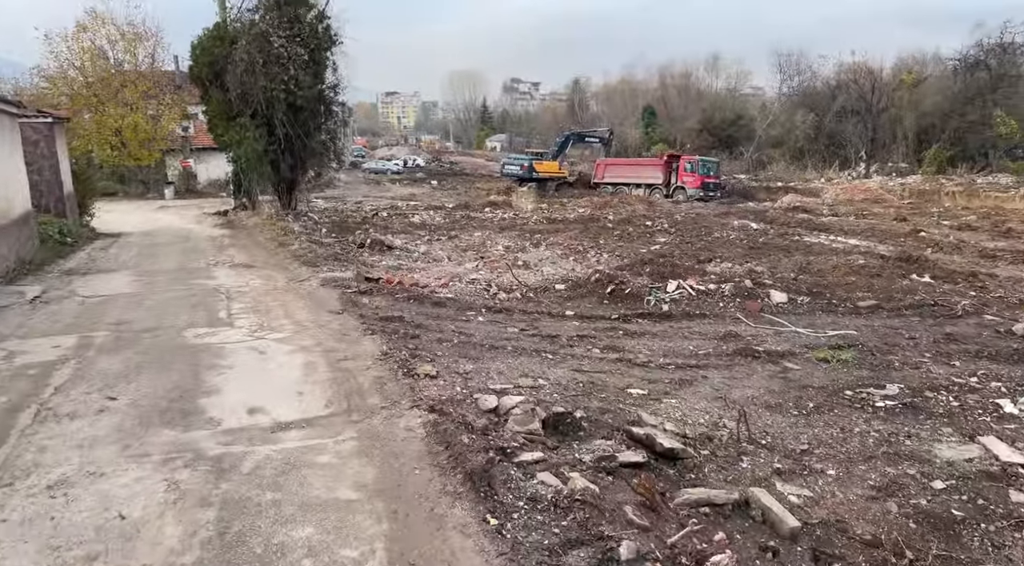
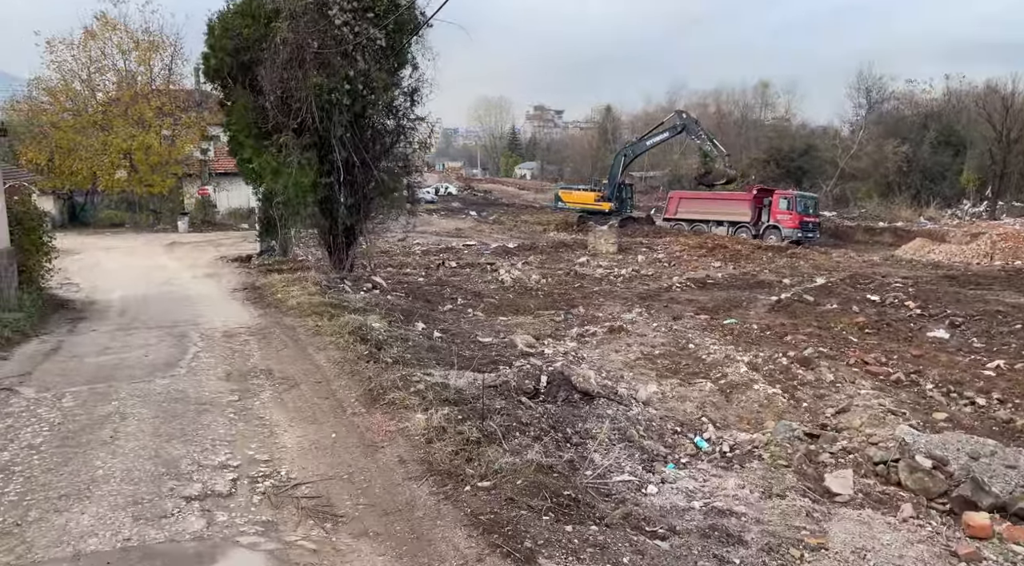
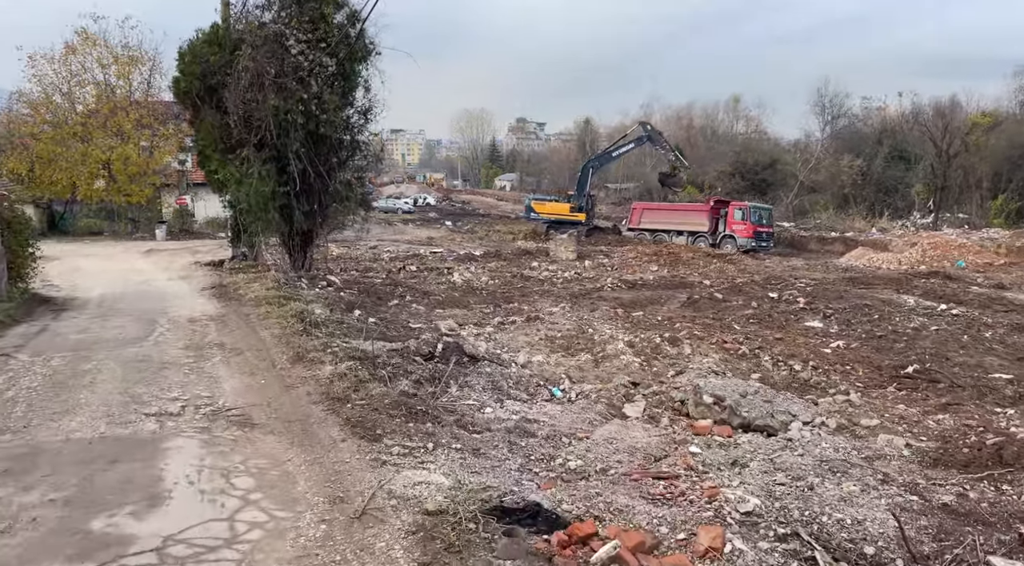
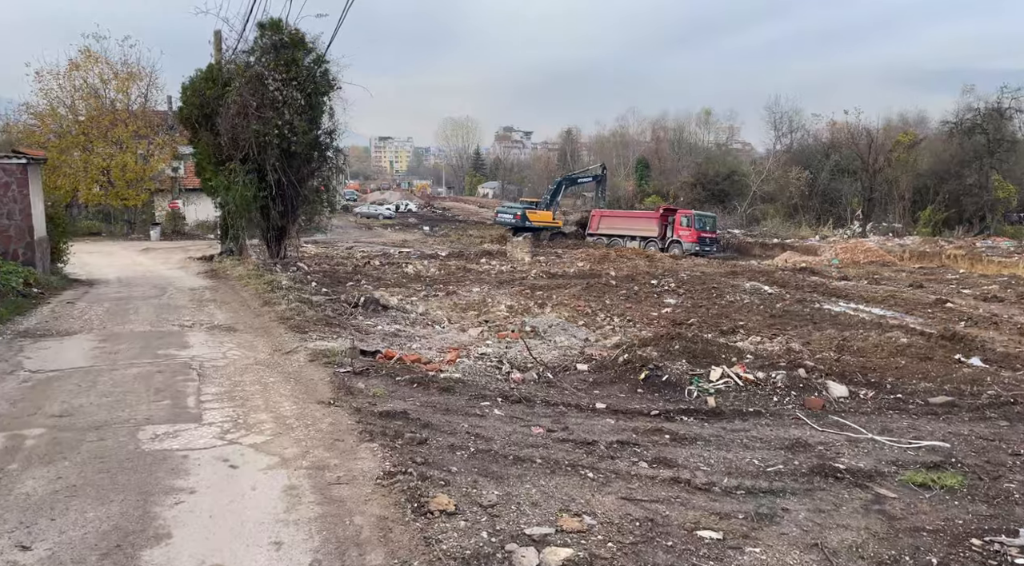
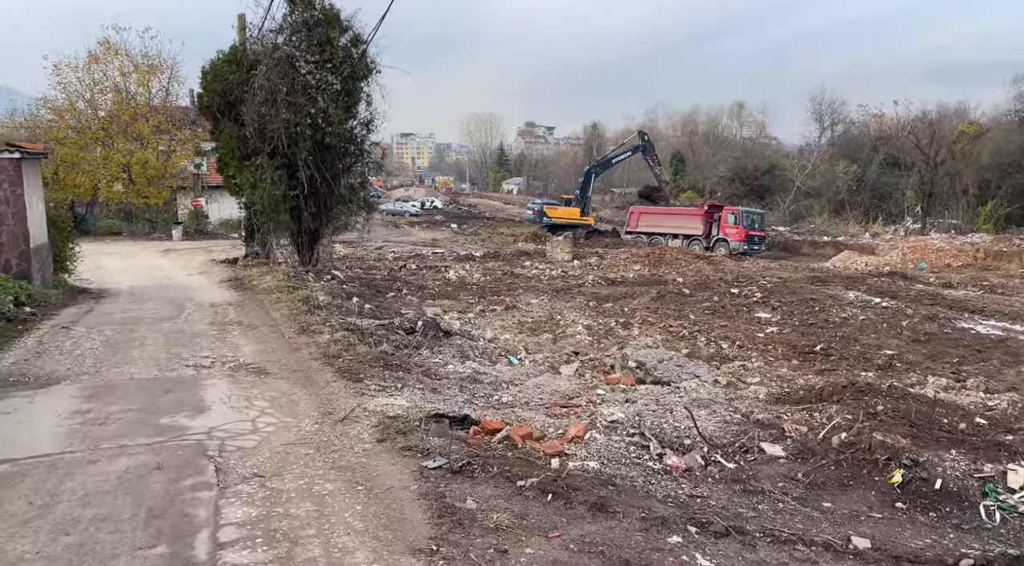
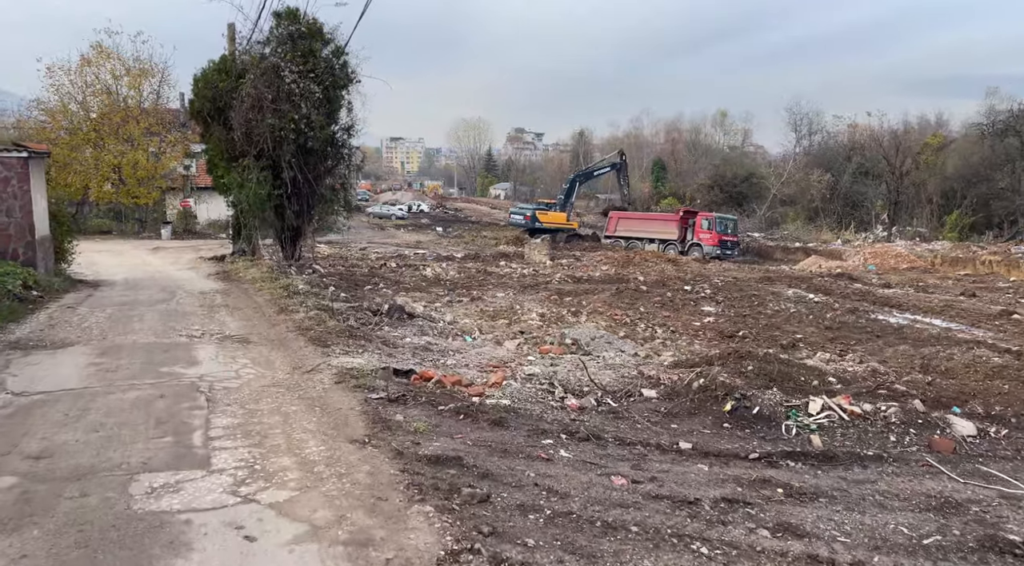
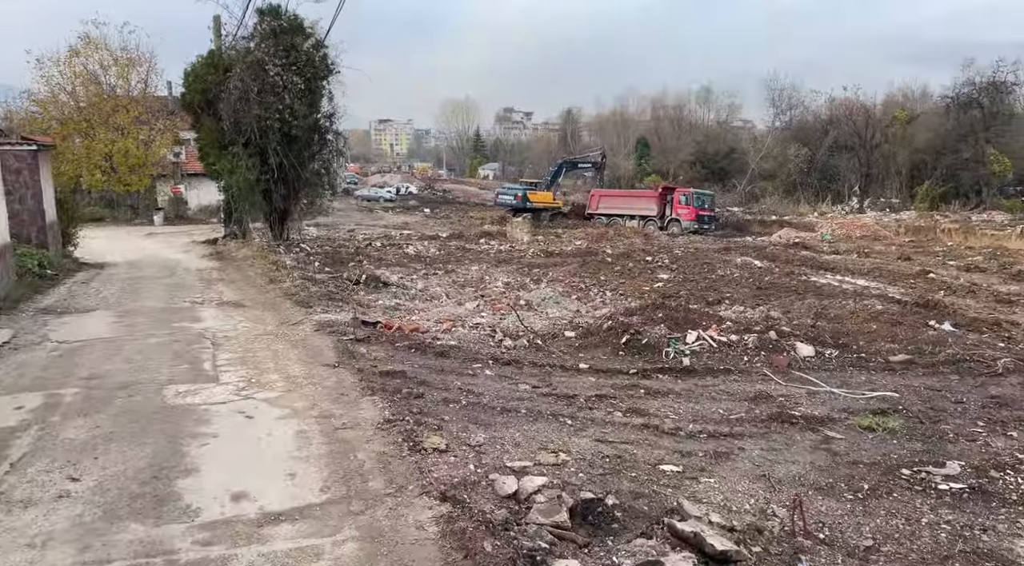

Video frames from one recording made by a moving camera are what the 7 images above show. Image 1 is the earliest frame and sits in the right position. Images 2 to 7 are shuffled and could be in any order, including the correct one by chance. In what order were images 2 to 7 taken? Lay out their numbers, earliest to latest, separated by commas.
7, 4, 6, 5, 3, 2
